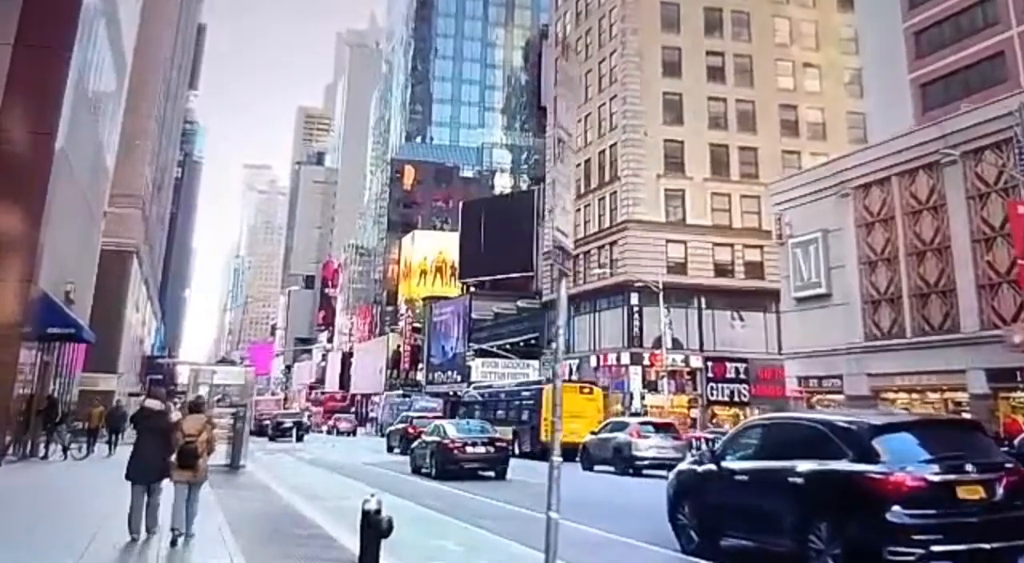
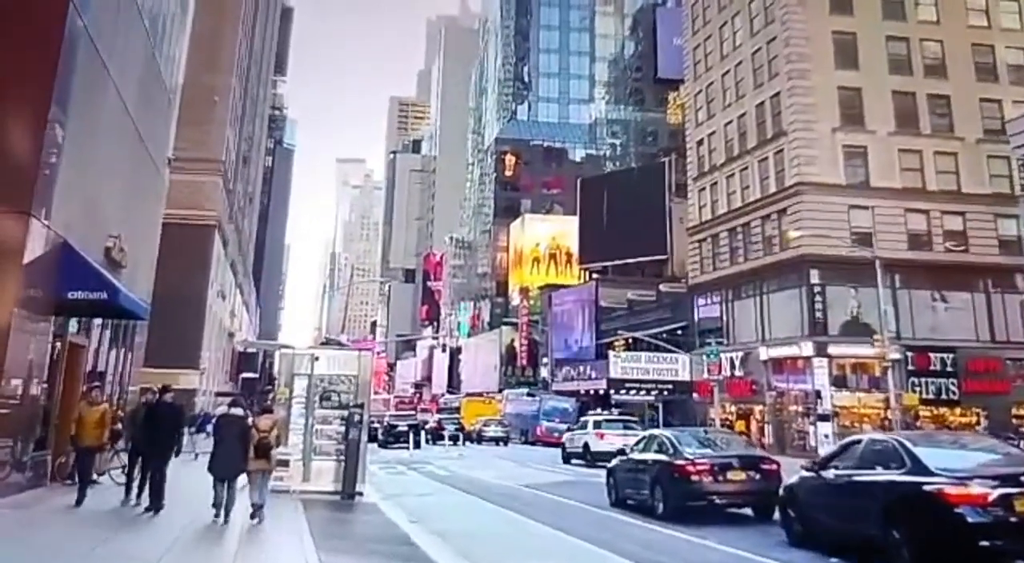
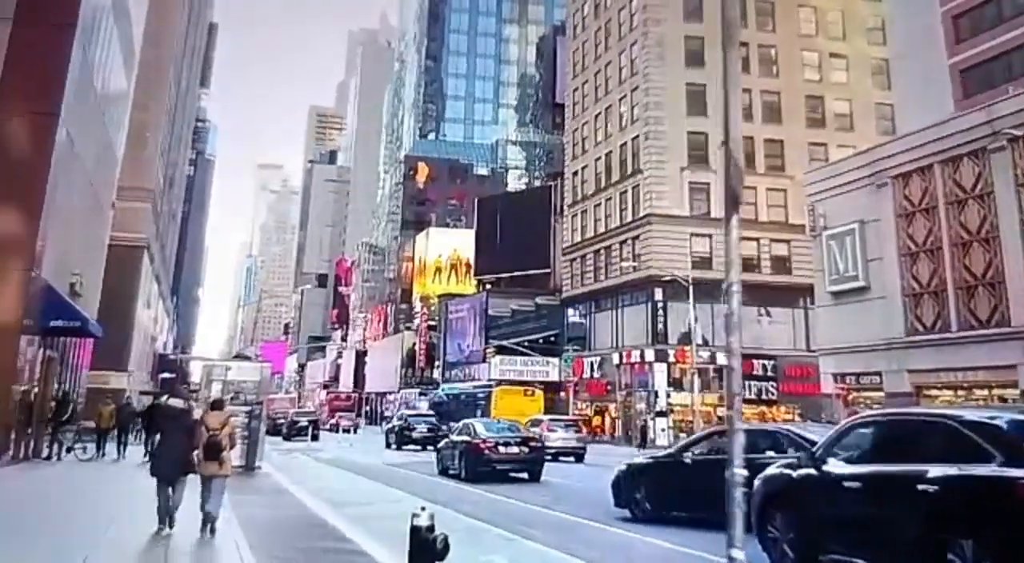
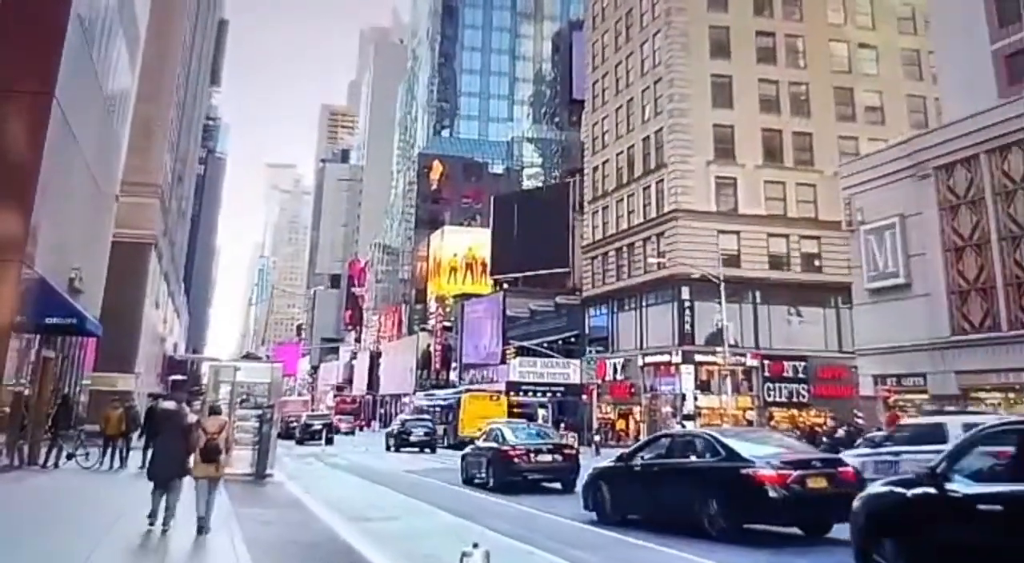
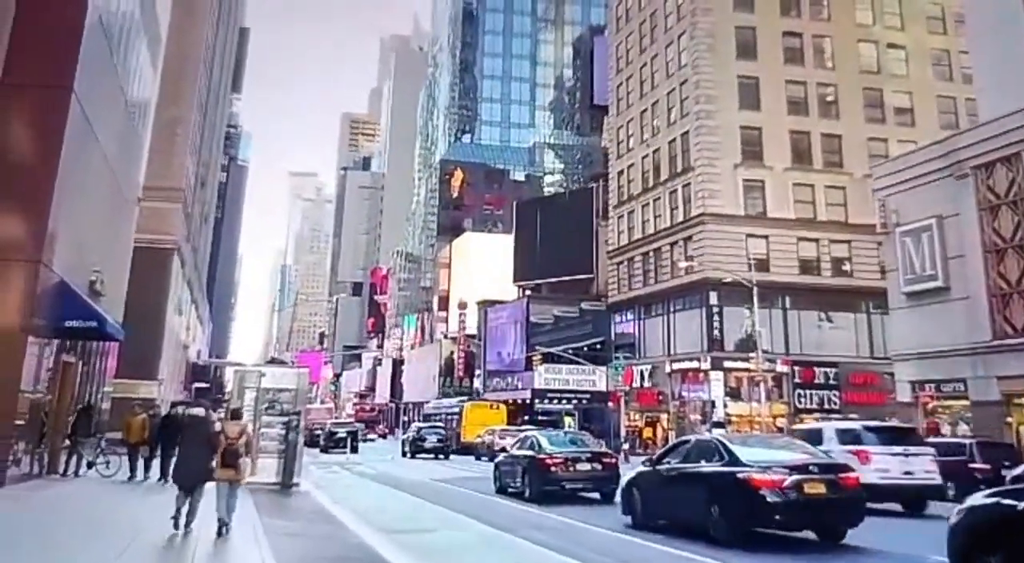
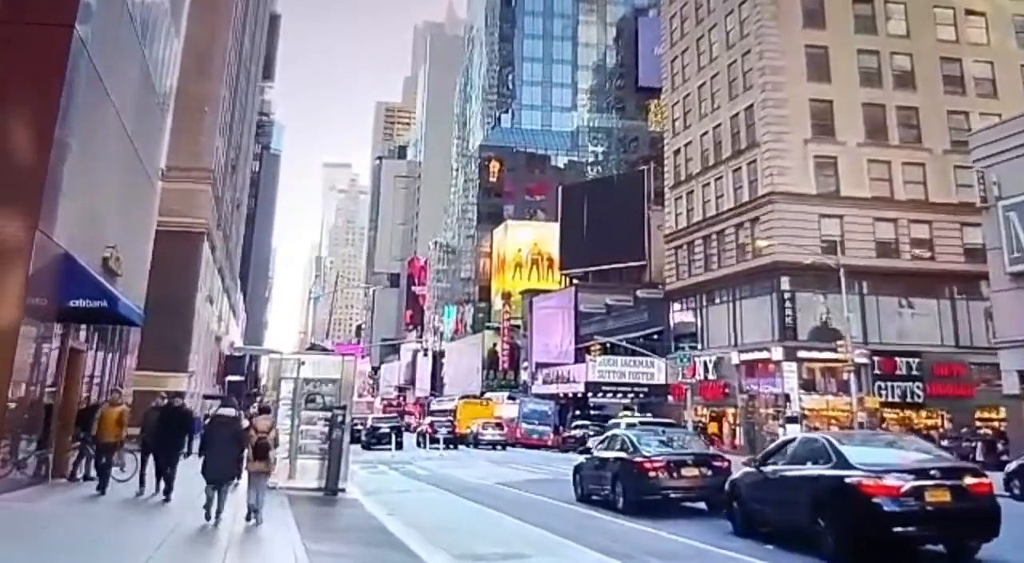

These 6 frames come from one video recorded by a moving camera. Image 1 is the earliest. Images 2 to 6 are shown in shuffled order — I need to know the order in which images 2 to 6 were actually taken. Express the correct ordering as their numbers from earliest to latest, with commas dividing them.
3, 4, 5, 6, 2
